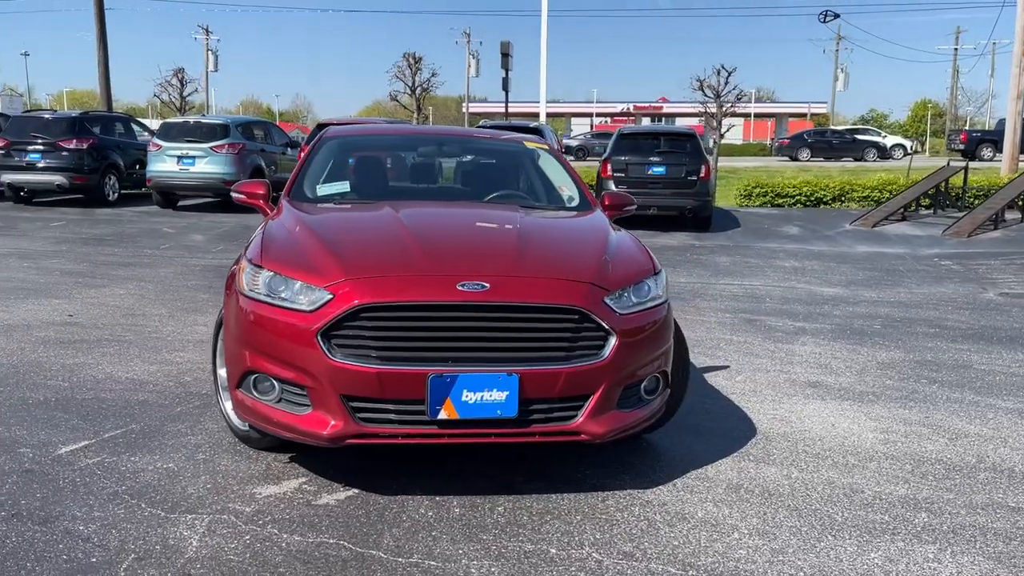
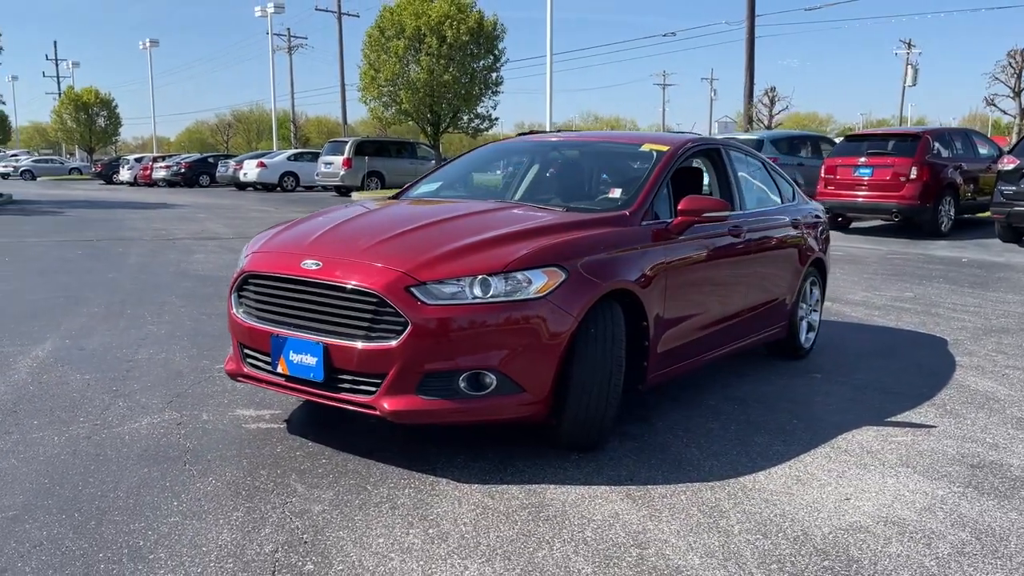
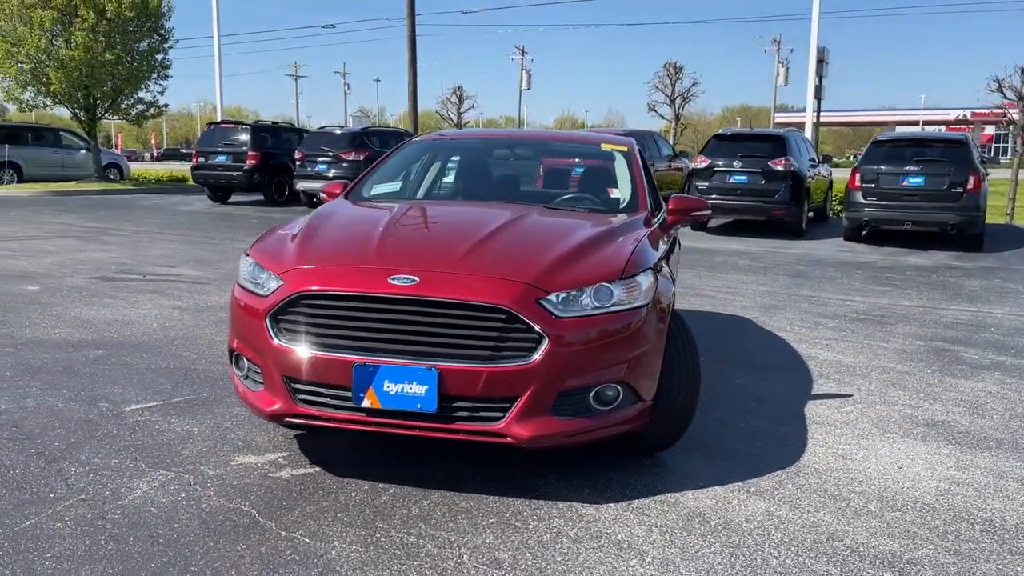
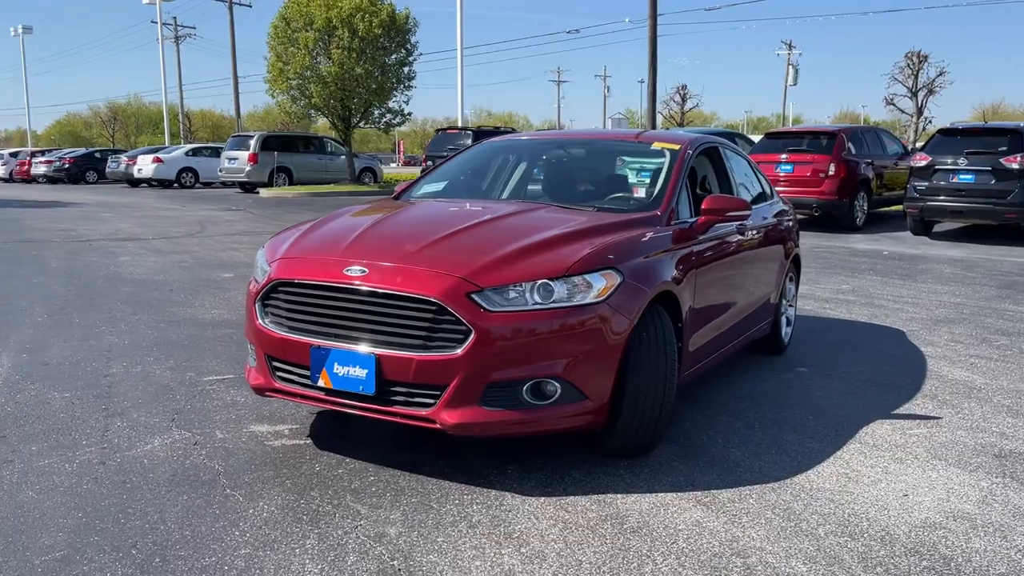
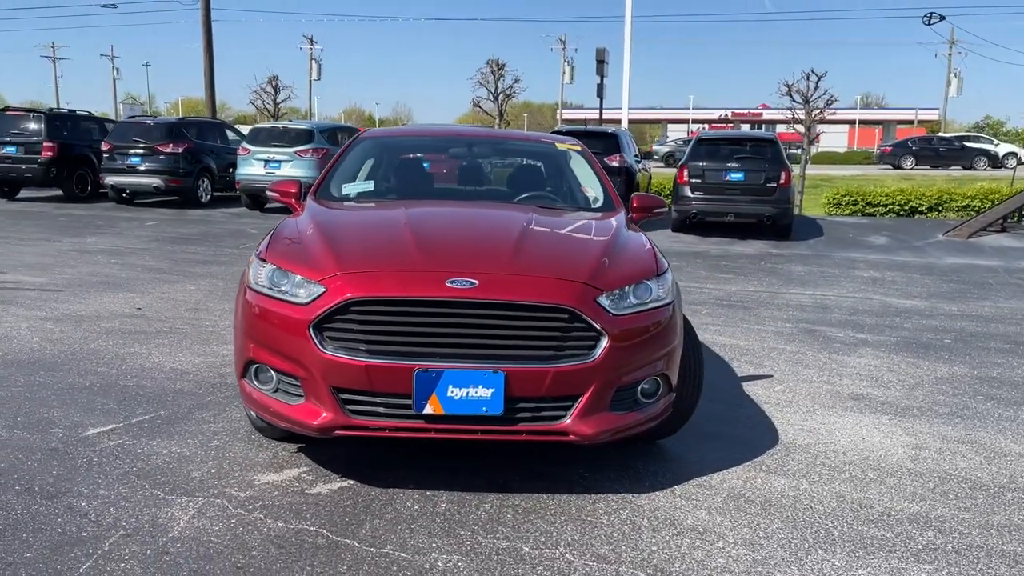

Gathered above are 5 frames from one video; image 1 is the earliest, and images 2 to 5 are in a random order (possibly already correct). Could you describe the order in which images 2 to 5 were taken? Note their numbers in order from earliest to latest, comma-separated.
5, 3, 4, 2
